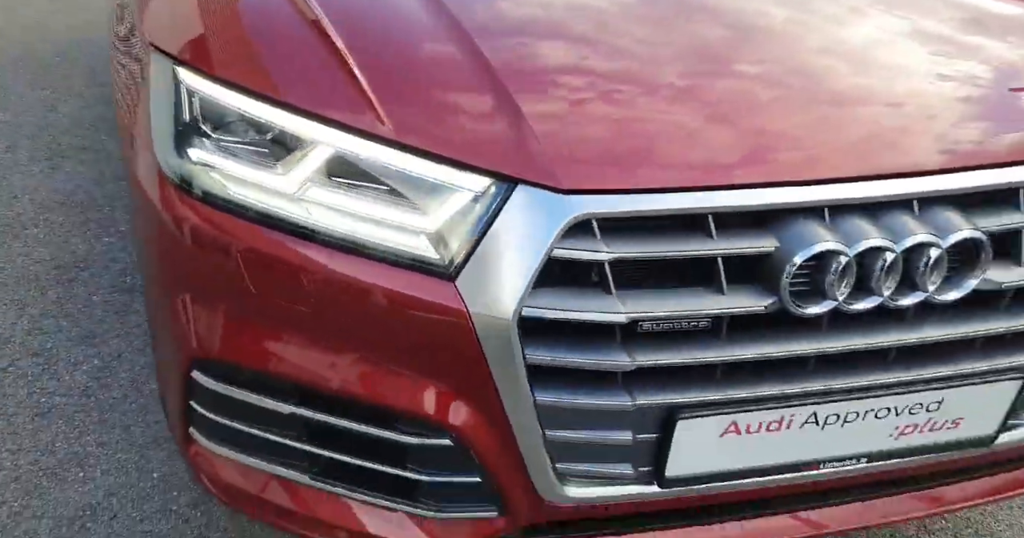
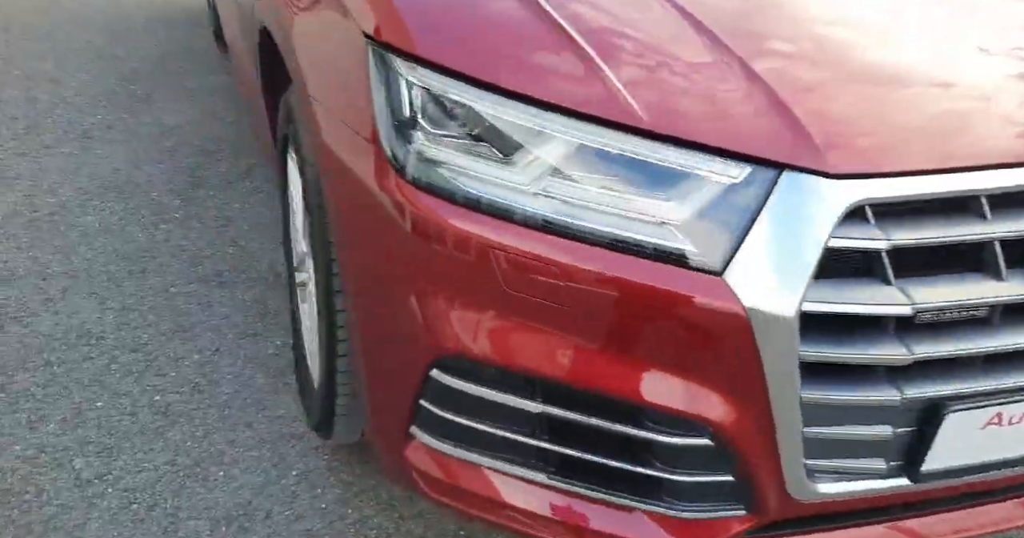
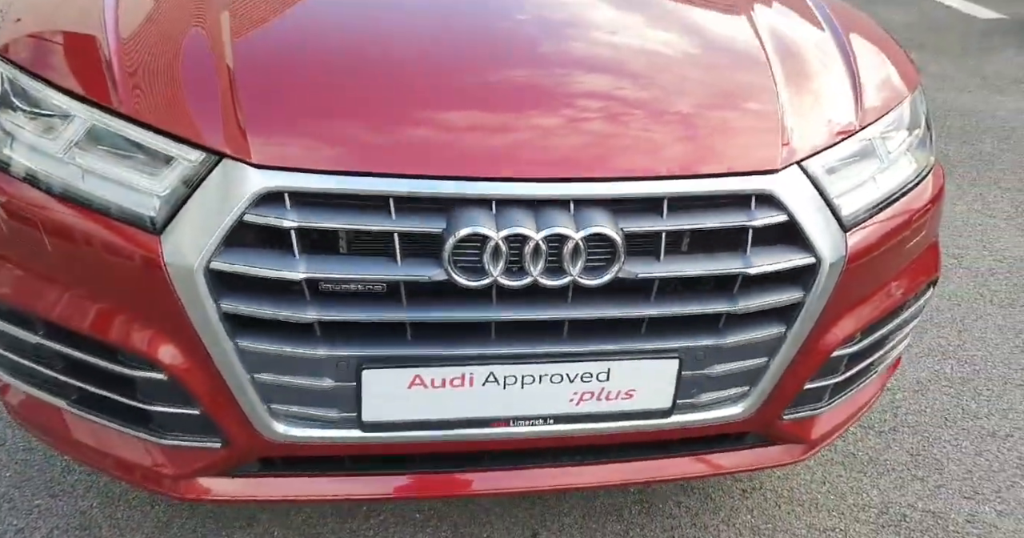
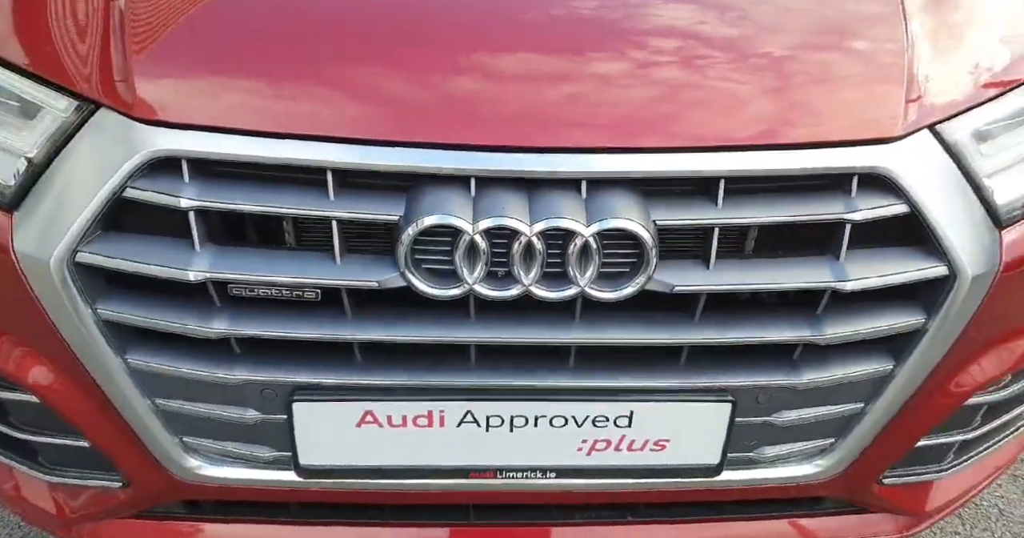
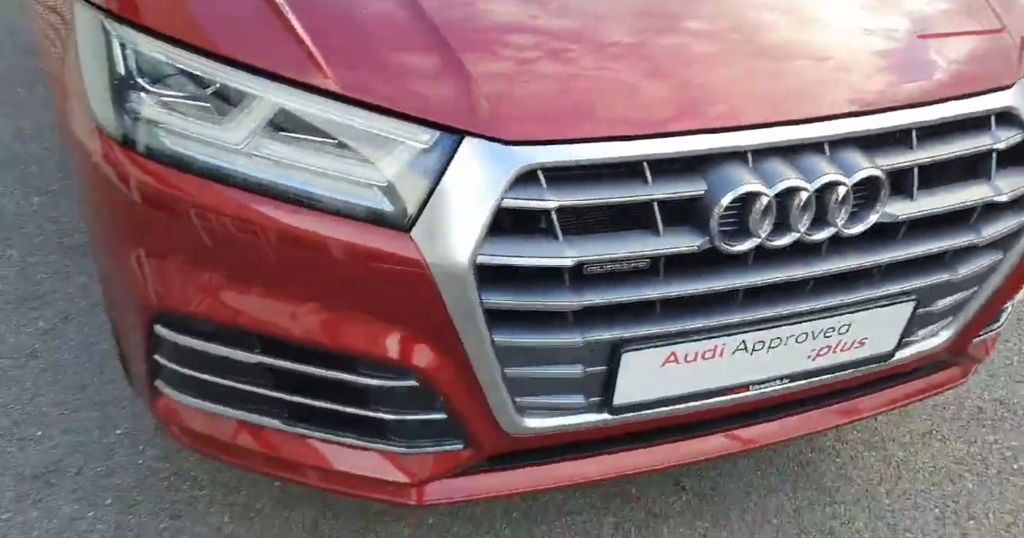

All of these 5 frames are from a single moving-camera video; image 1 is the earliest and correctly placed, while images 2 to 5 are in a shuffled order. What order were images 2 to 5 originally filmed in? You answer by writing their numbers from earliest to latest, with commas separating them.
4, 3, 5, 2
